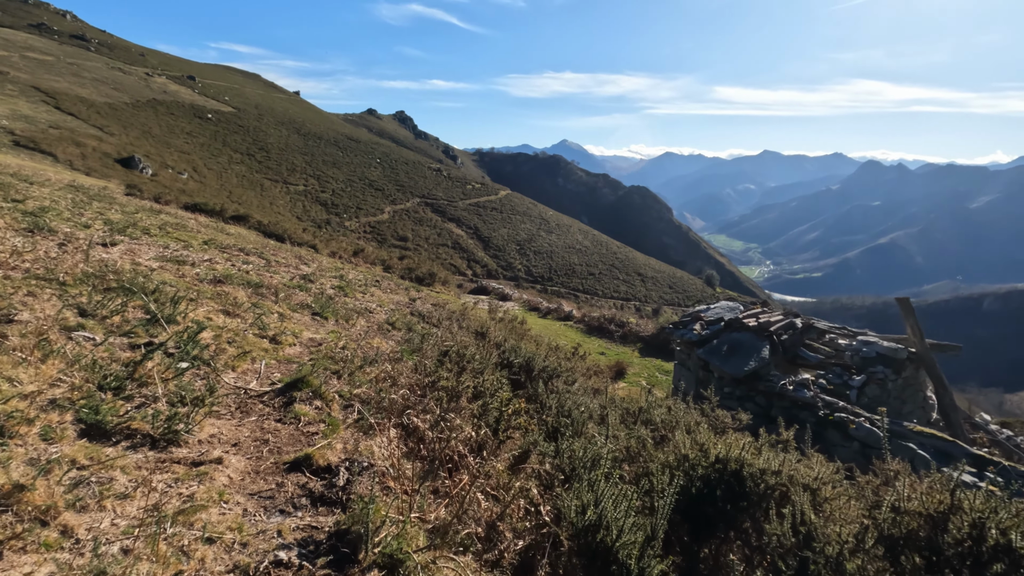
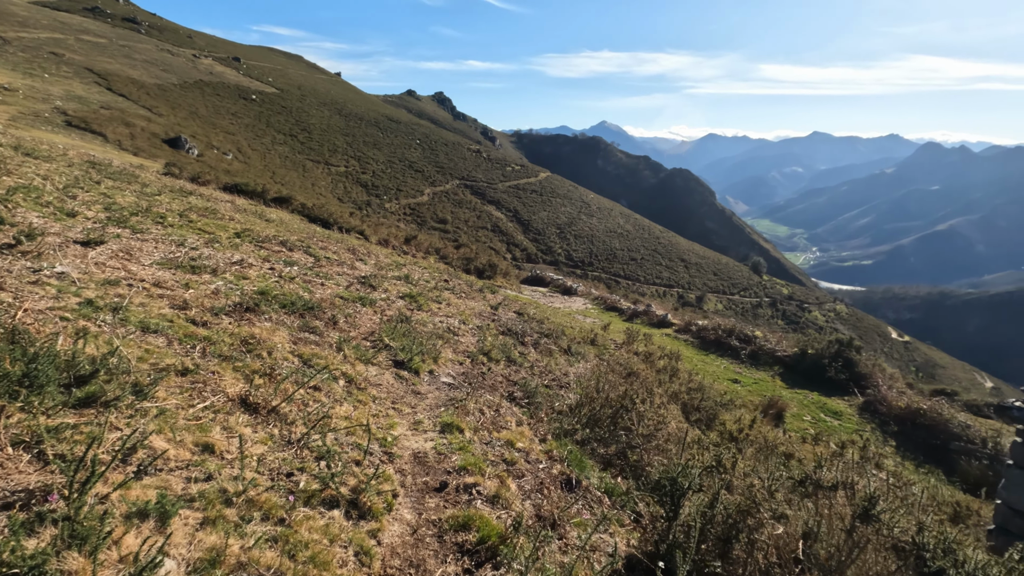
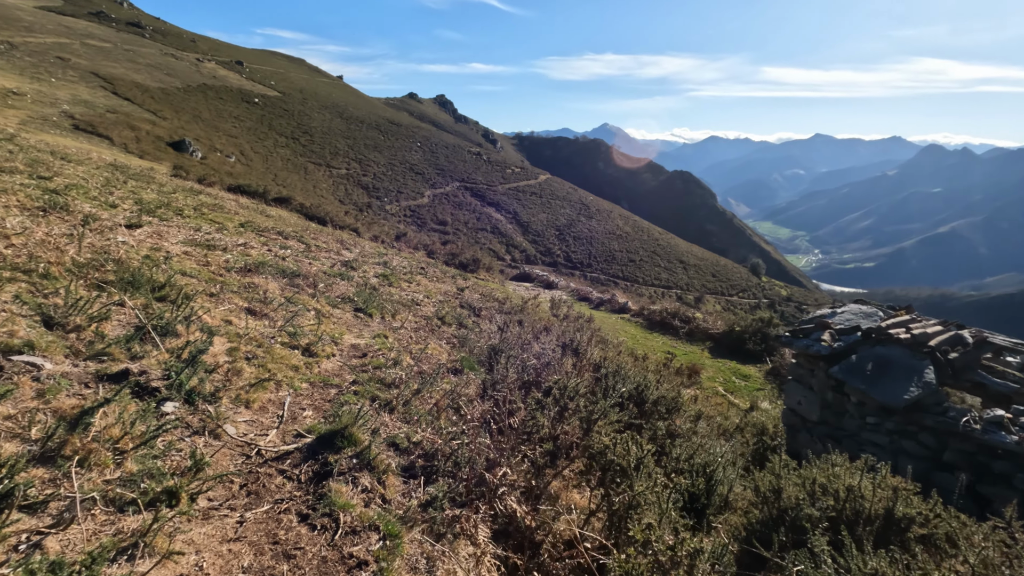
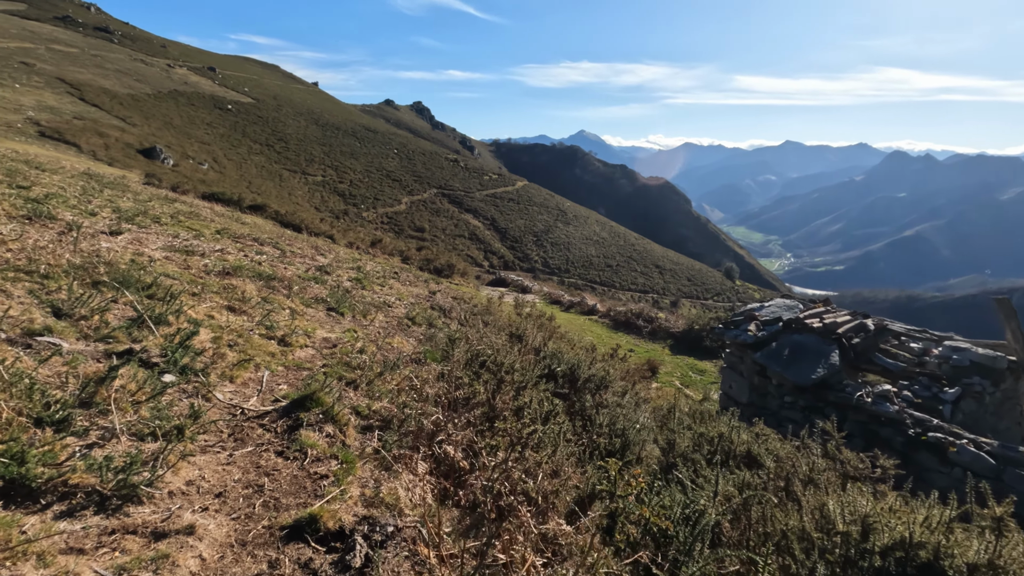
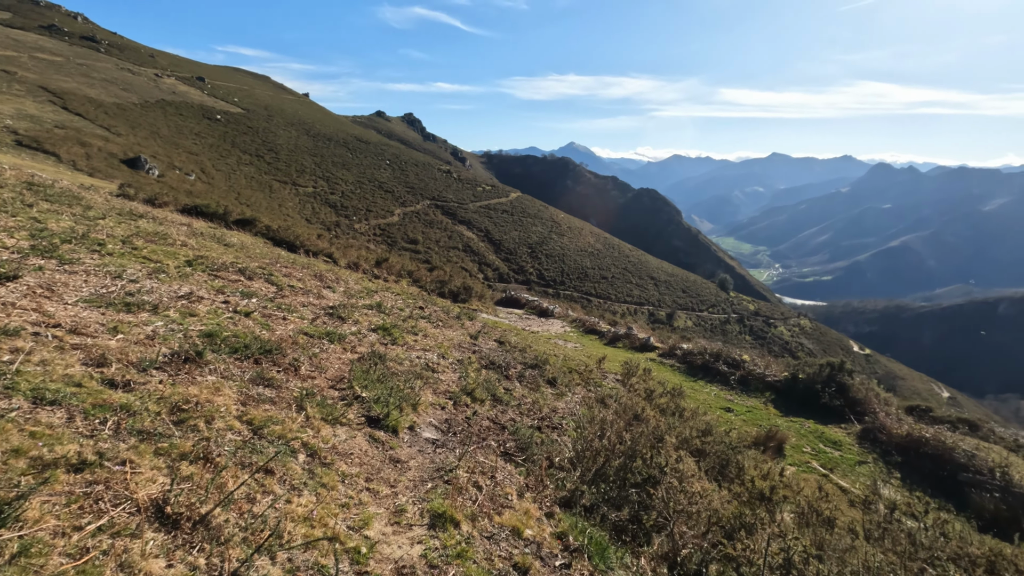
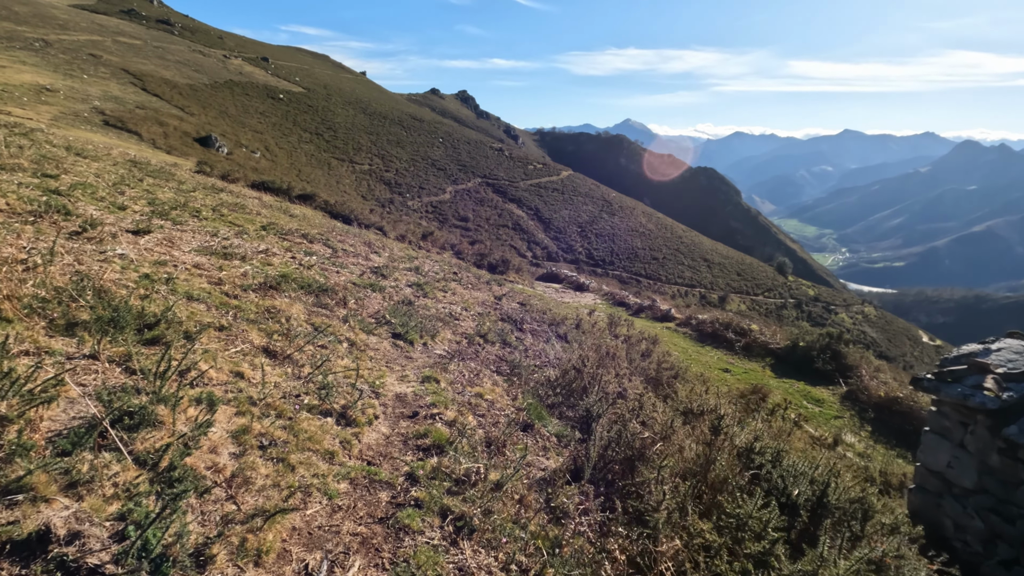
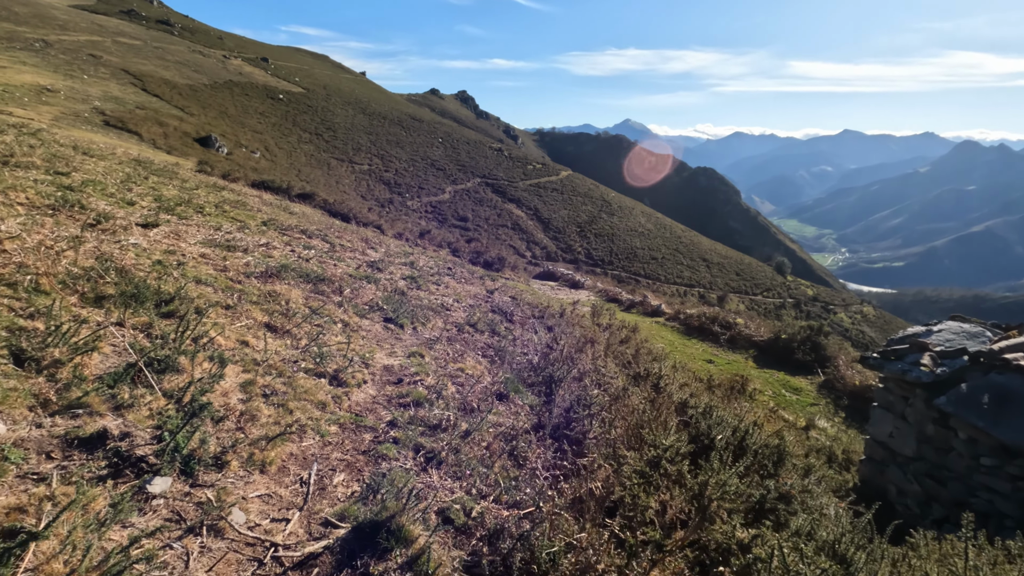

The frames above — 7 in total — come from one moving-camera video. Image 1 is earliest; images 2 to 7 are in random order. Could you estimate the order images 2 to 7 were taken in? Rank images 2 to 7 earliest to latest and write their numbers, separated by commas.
4, 3, 7, 6, 2, 5
